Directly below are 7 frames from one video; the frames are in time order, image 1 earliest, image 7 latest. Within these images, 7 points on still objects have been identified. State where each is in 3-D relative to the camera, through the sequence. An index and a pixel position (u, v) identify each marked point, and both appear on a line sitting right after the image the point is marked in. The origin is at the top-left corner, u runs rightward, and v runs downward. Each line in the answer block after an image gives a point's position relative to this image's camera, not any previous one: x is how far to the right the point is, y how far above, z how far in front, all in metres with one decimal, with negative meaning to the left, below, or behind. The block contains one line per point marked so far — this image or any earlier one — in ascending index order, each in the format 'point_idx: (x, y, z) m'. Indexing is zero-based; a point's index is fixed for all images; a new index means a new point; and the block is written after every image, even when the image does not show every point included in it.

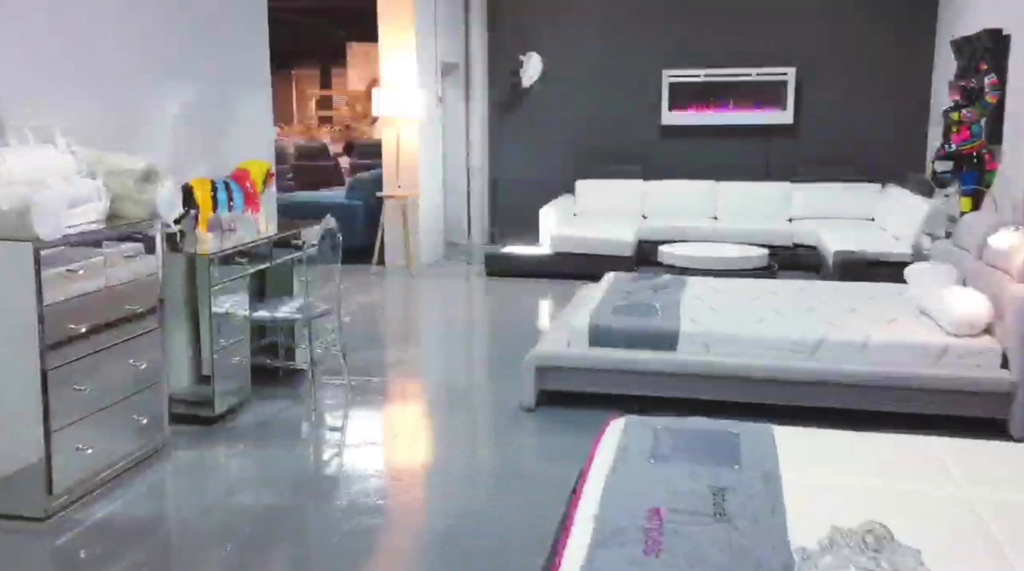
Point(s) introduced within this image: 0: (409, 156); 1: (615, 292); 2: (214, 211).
0: (-0.9, +1.1, +8.0) m
1: (+0.5, 0.0, +5.0) m
2: (-1.4, +0.3, +4.4) m
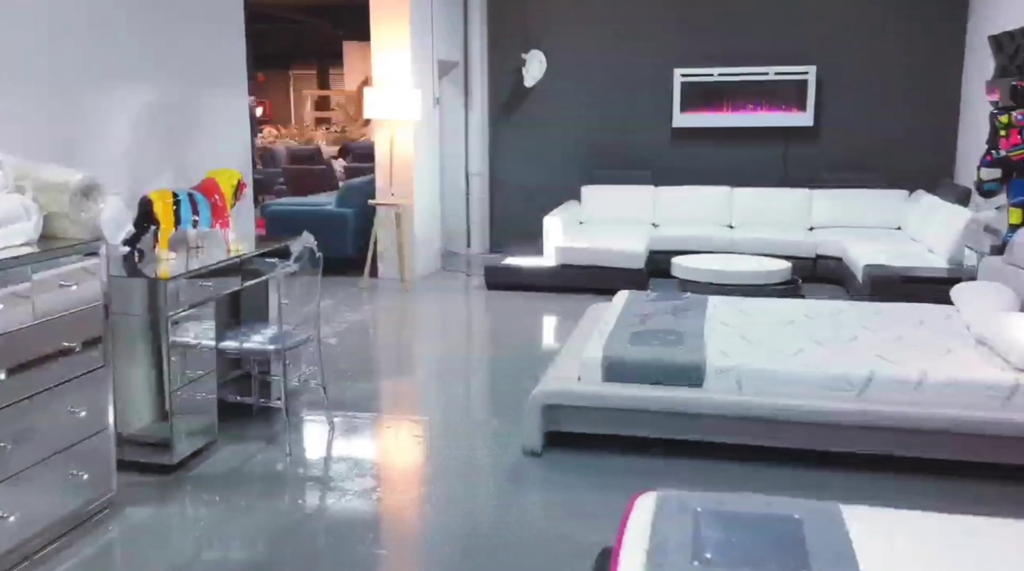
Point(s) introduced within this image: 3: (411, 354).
0: (-0.9, +1.0, +7.4) m
1: (+0.6, -0.1, +4.4) m
2: (-1.4, +0.2, +3.9) m
3: (-0.6, -0.4, +5.8) m
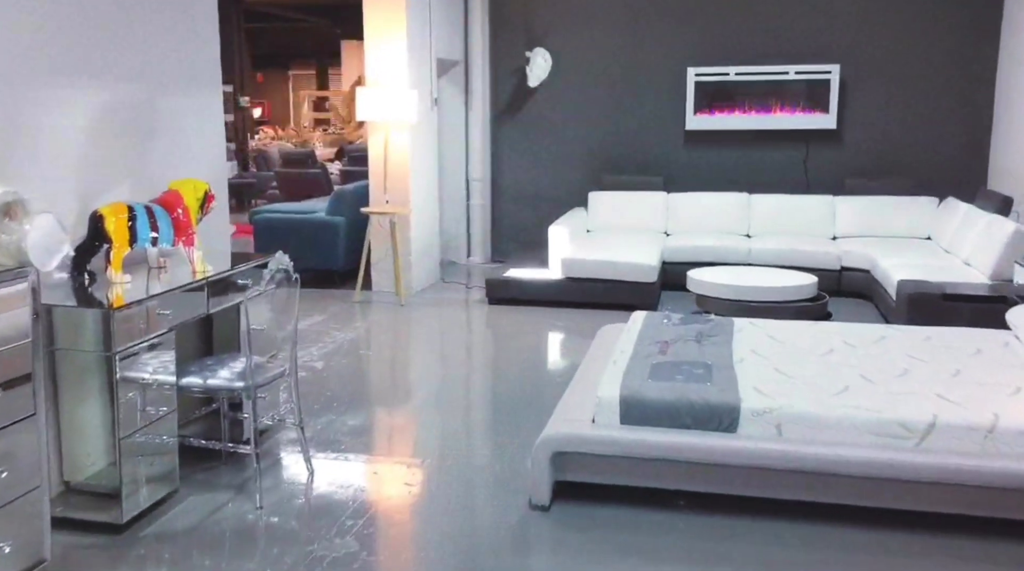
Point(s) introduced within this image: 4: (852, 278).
0: (-0.9, +0.9, +7.0) m
1: (+0.6, -0.2, +4.0) m
2: (-1.4, +0.1, +3.4) m
3: (-0.6, -0.5, +5.3) m
4: (+2.5, +0.1, +6.9) m
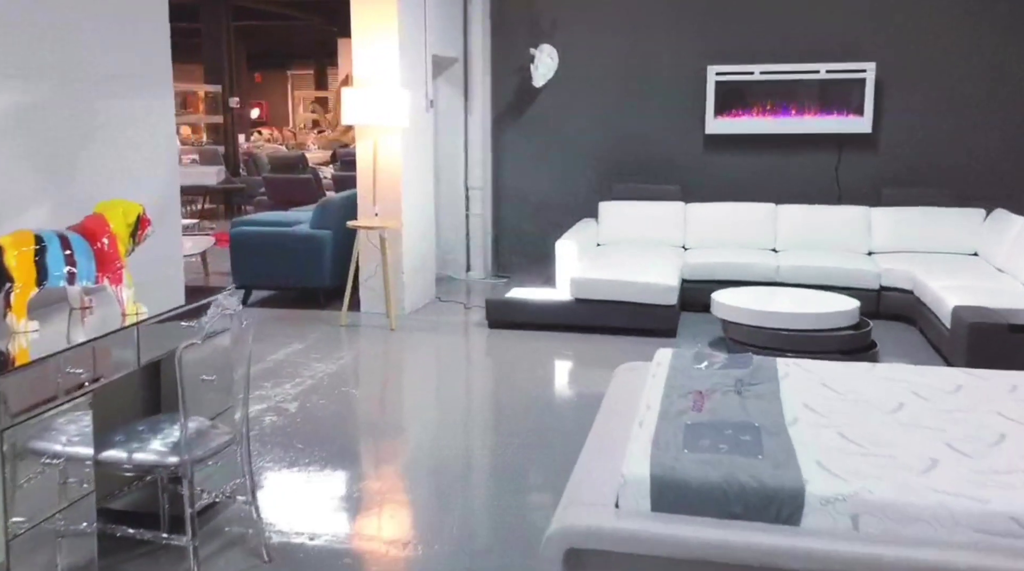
0: (-0.8, +0.8, +6.3) m
1: (+0.6, -0.4, +3.3) m
2: (-1.4, 0.0, +2.7) m
3: (-0.6, -0.7, +4.6) m
4: (+2.5, -0.1, +6.2) m
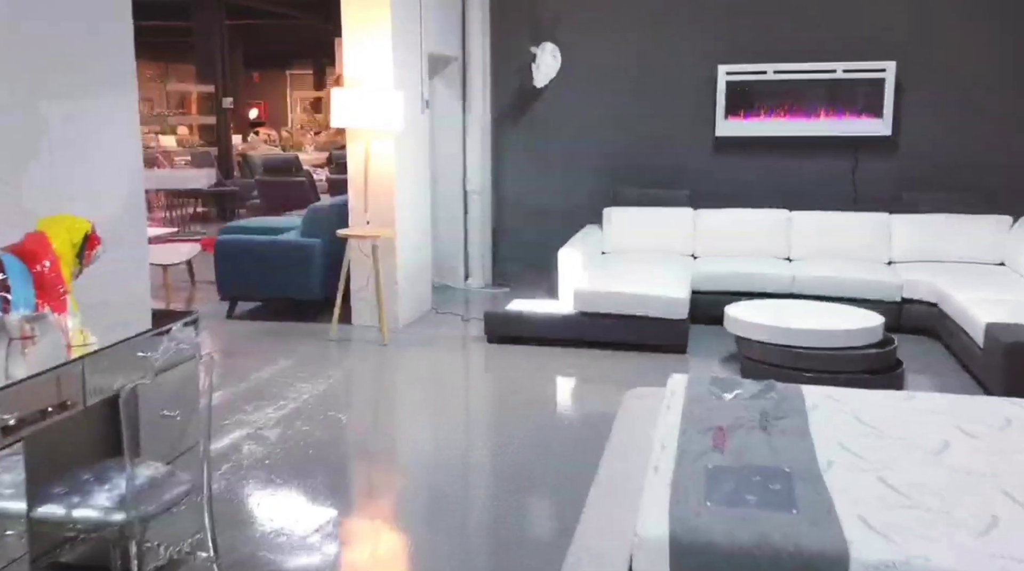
0: (-0.8, +0.7, +6.0) m
1: (+0.6, -0.5, +2.9) m
2: (-1.4, -0.1, +2.4) m
3: (-0.6, -0.7, +4.3) m
4: (+2.5, -0.2, +5.8) m
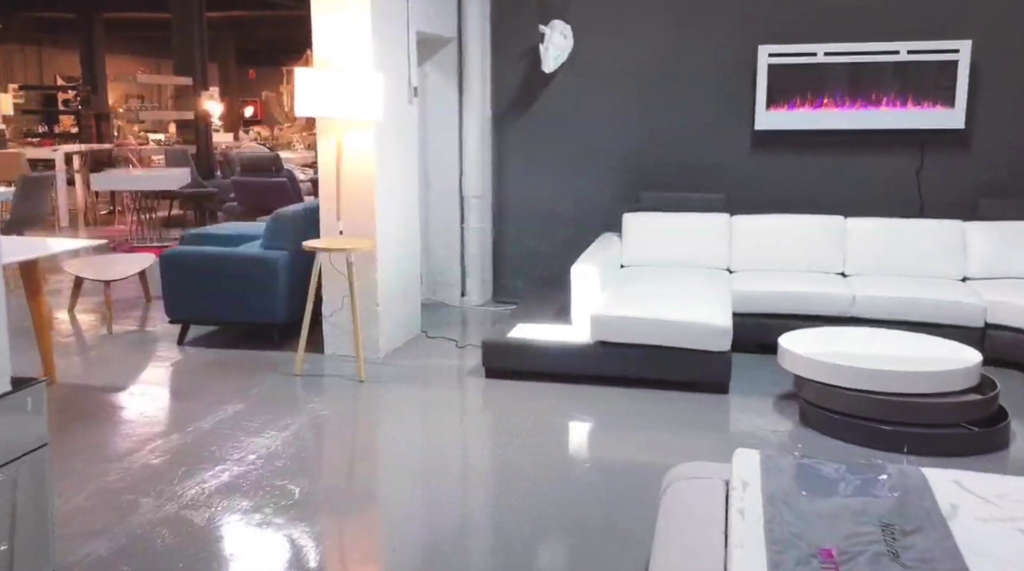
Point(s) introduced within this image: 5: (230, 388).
0: (-0.8, +0.6, +5.0) m
1: (+0.6, -0.6, +1.9) m
2: (-1.4, -0.2, +1.4) m
3: (-0.6, -0.9, +3.3) m
4: (+2.5, -0.3, +4.8) m
5: (-1.4, -0.5, +4.7) m
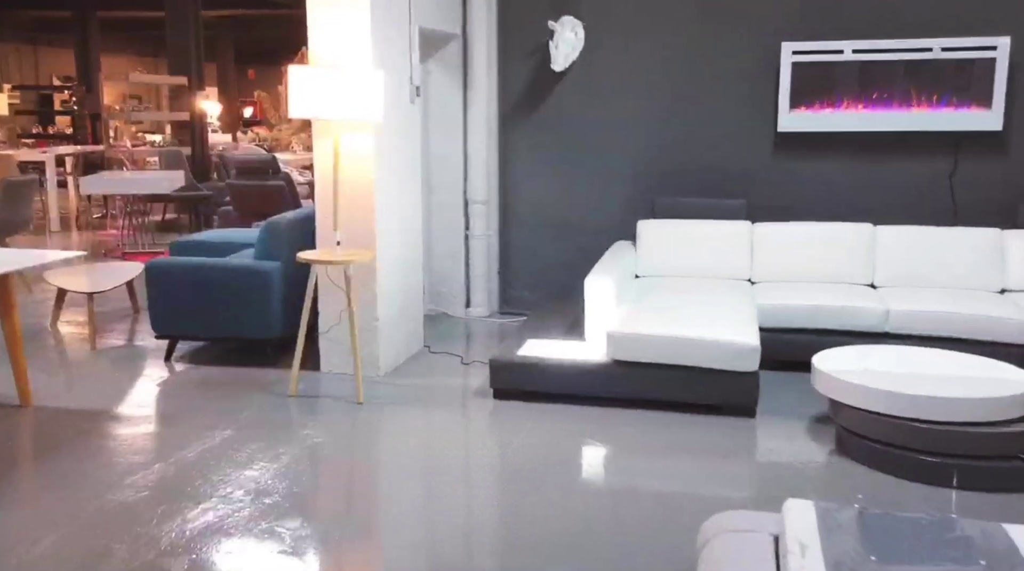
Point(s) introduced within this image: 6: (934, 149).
0: (-0.8, +0.5, +4.6) m
1: (+0.6, -0.6, +1.6) m
2: (-1.3, -0.3, +1.0) m
3: (-0.5, -0.9, +2.9) m
4: (+2.6, -0.4, +4.5) m
5: (-1.4, -0.6, +4.3) m
6: (+2.5, +0.8, +5.5) m
